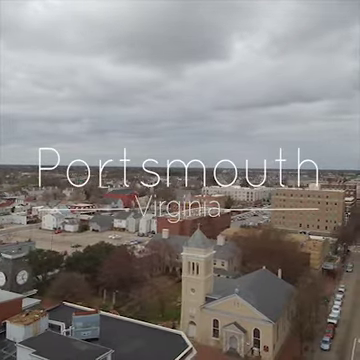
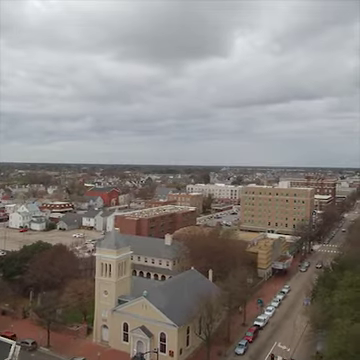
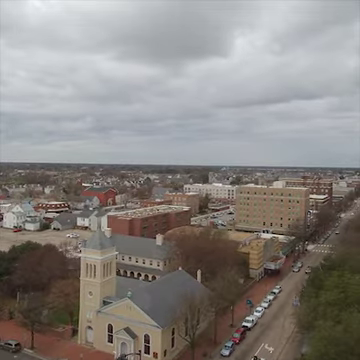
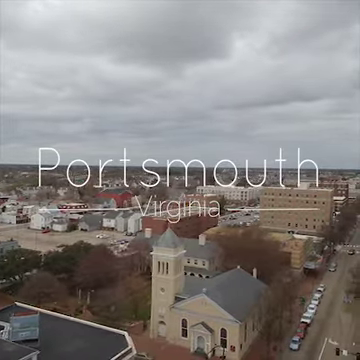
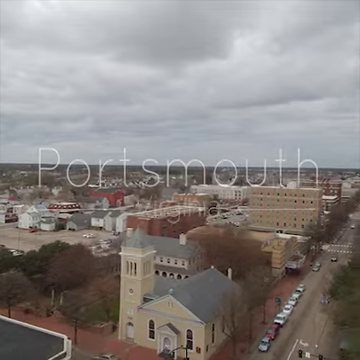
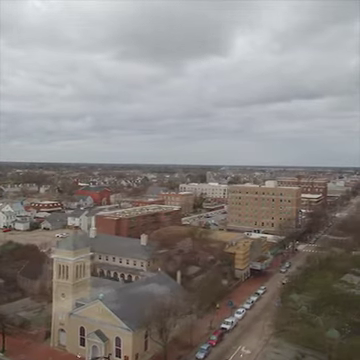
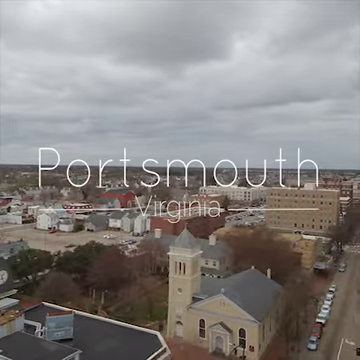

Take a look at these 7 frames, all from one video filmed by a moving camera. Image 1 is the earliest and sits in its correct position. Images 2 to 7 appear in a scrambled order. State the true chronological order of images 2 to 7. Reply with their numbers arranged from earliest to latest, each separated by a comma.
7, 4, 5, 2, 3, 6
